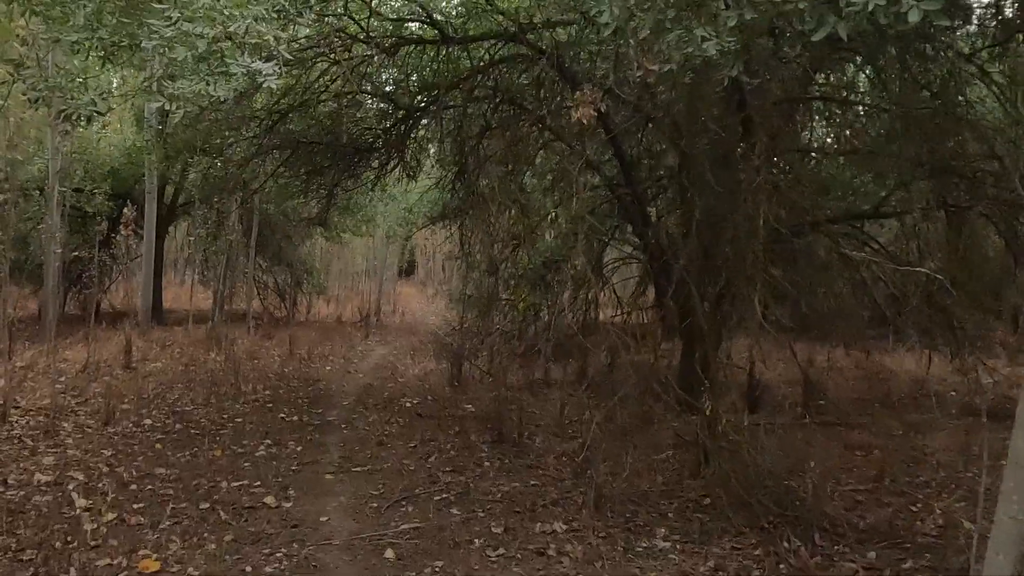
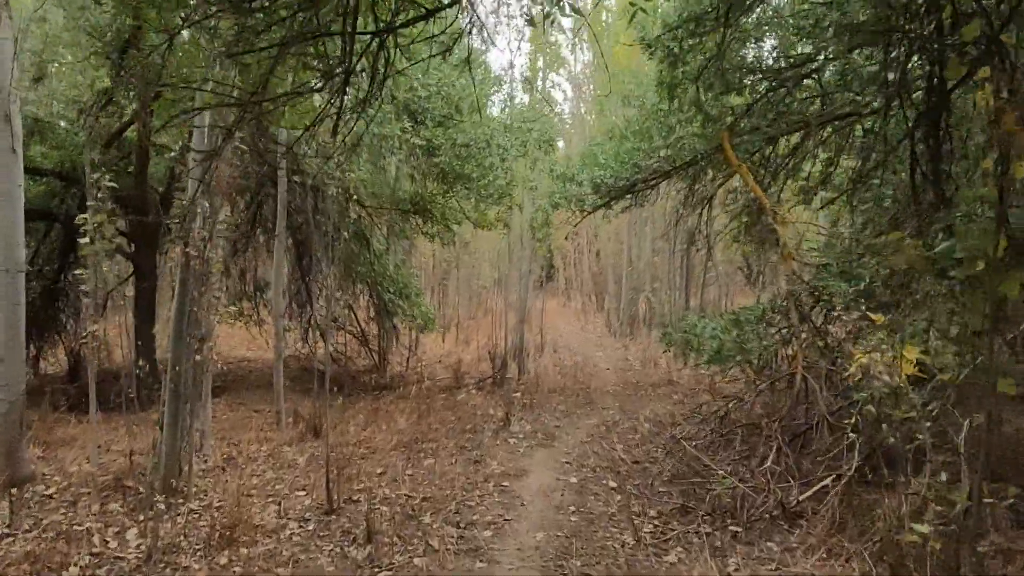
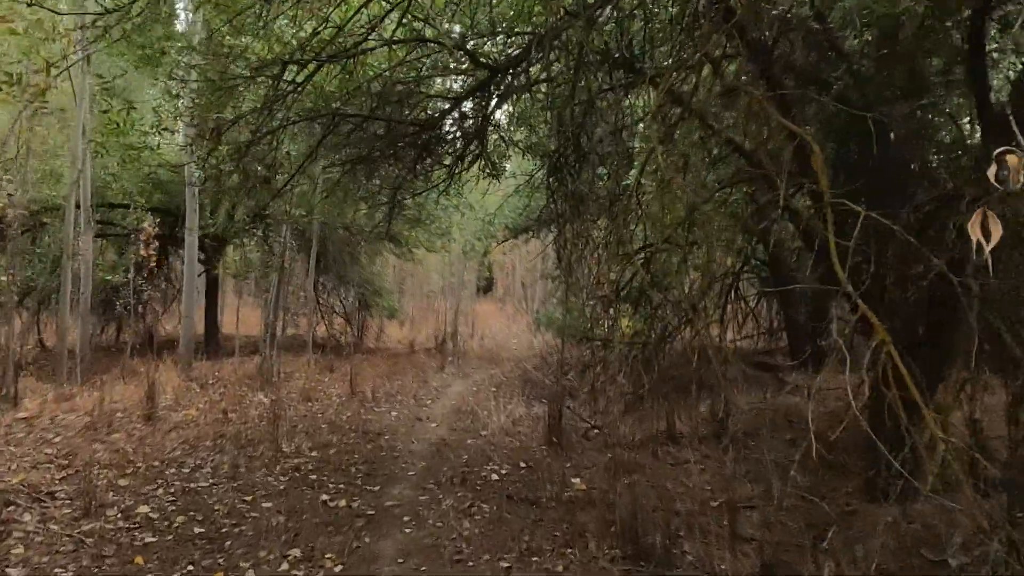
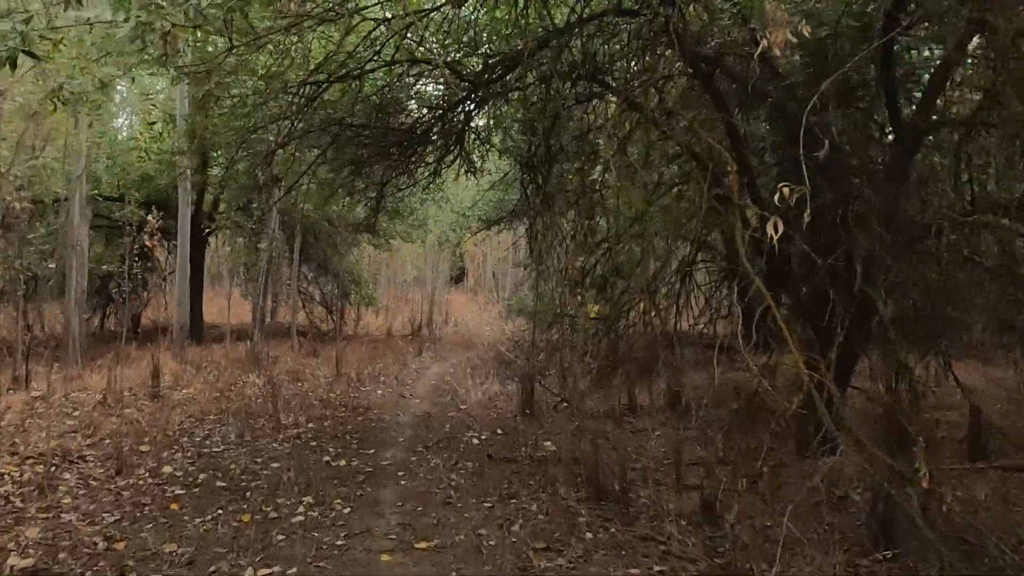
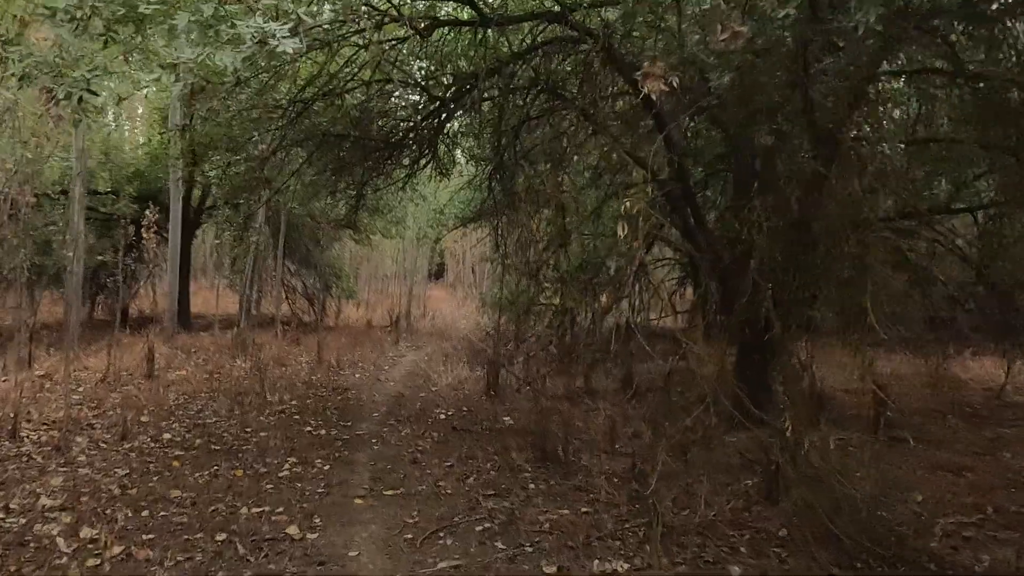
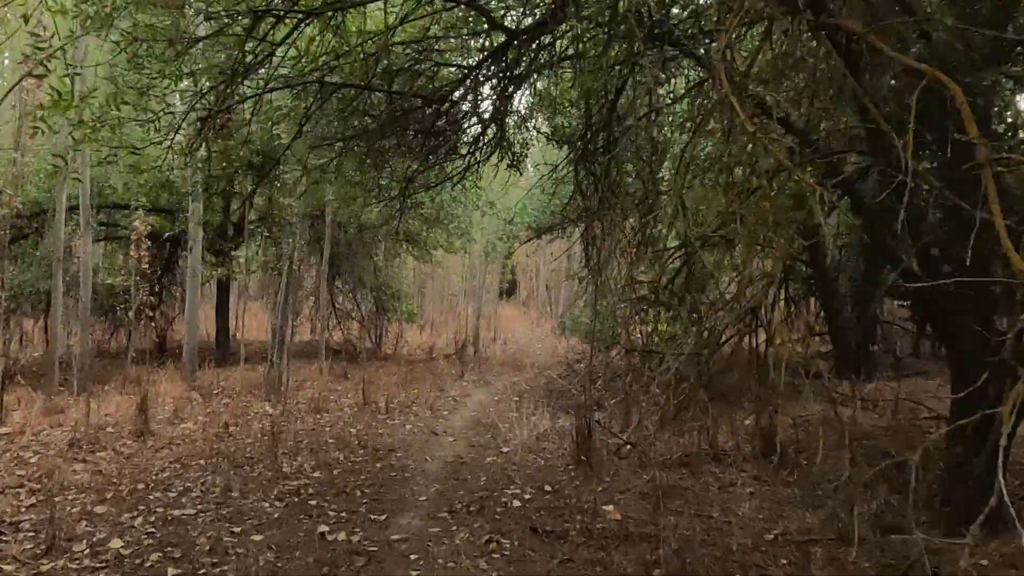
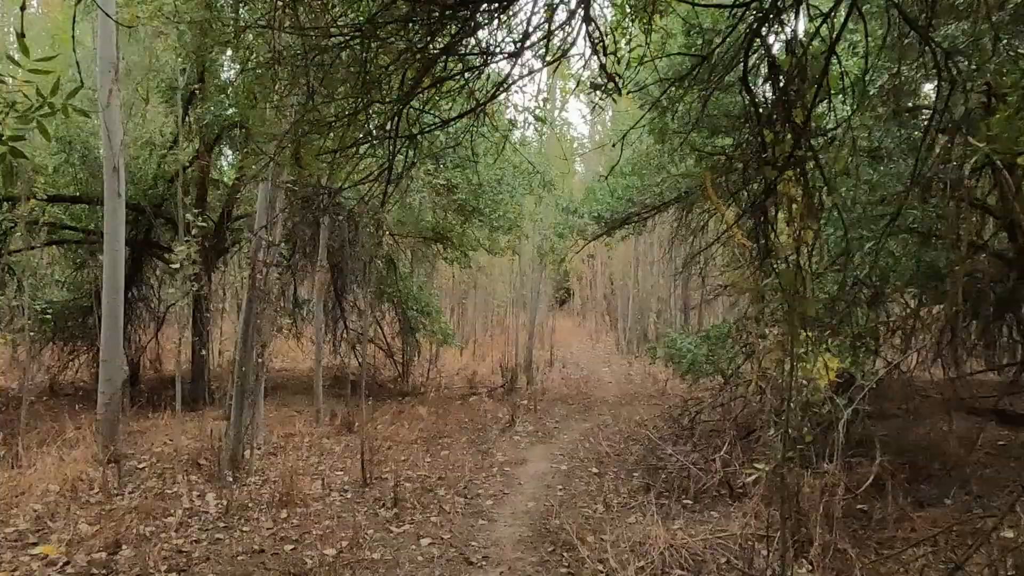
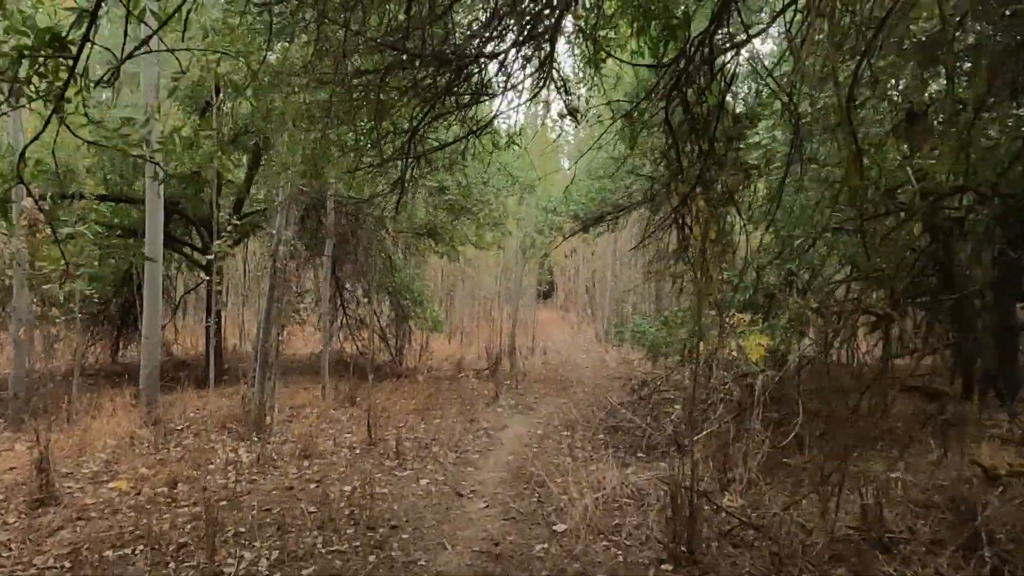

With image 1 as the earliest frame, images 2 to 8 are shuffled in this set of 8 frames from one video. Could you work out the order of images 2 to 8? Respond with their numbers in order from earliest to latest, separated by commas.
5, 4, 3, 6, 8, 7, 2
